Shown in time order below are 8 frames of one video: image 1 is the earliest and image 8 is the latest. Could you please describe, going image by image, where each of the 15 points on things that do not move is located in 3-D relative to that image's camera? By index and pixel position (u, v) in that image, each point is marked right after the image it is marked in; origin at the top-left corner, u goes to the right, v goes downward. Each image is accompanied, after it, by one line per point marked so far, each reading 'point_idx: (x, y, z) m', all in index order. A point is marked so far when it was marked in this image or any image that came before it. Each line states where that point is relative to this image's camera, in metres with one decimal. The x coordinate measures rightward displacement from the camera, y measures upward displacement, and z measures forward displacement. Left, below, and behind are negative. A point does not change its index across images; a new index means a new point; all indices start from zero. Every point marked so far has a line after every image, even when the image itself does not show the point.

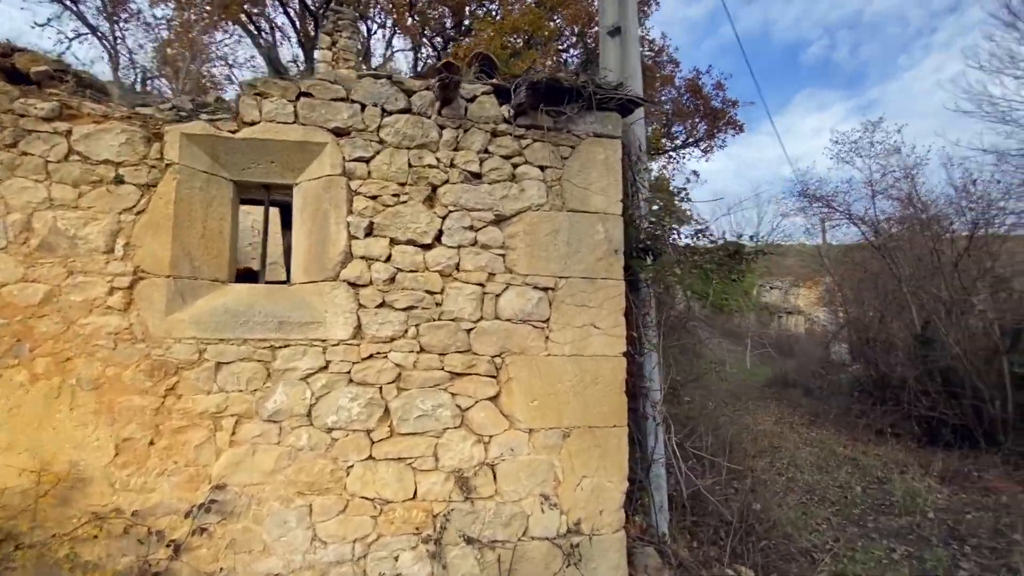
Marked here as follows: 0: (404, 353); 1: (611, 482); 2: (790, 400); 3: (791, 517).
0: (-0.7, -0.4, +3.0) m
1: (+0.6, -1.3, +3.2) m
2: (+7.0, -2.7, +12.3) m
3: (+2.8, -2.3, +4.9) m
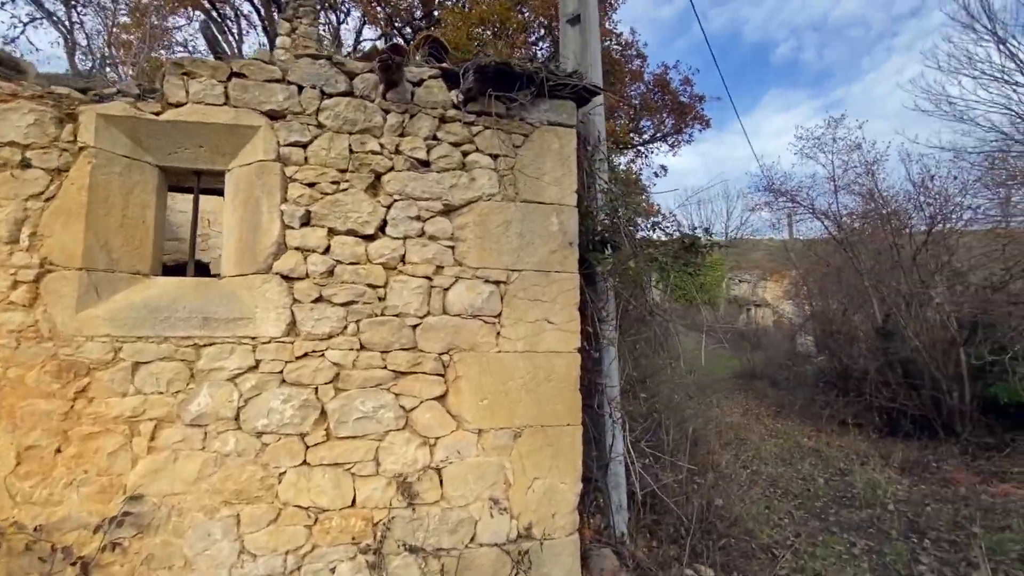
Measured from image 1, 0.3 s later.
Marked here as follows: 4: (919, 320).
0: (-1.0, -0.4, +2.8) m
1: (+0.3, -1.2, +3.1) m
2: (+6.2, -2.6, +12.4) m
3: (+2.4, -2.2, +4.9) m
4: (+7.2, -0.6, +8.8) m
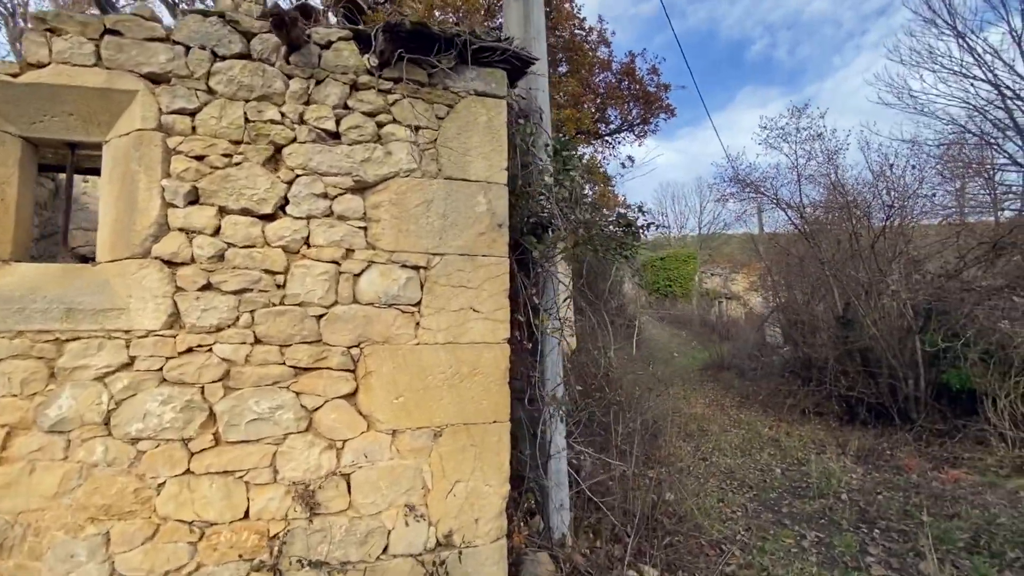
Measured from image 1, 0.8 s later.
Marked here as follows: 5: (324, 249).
0: (-1.4, -0.3, +2.5) m
1: (-0.1, -1.1, +2.8) m
2: (+5.4, -2.3, +12.5) m
3: (+1.8, -2.1, +4.8) m
4: (+6.5, -0.4, +8.9) m
5: (-1.0, +0.2, +2.7) m
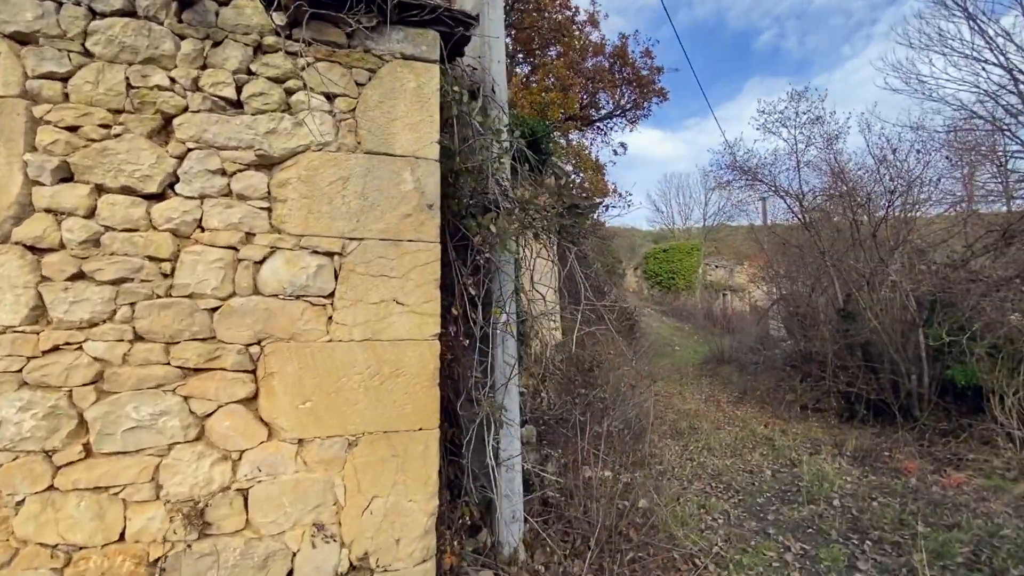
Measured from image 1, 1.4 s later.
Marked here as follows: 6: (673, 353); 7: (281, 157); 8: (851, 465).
0: (-1.8, -0.2, +2.2) m
1: (-0.5, -1.1, +2.5) m
2: (+5.1, -2.1, +12.1) m
3: (+1.5, -2.0, +4.4) m
4: (+6.2, -0.2, +8.4) m
5: (-1.4, +0.3, +2.4) m
6: (+4.8, -1.8, +14.3) m
7: (-1.2, +0.7, +2.5) m
8: (+4.4, -2.3, +6.4) m
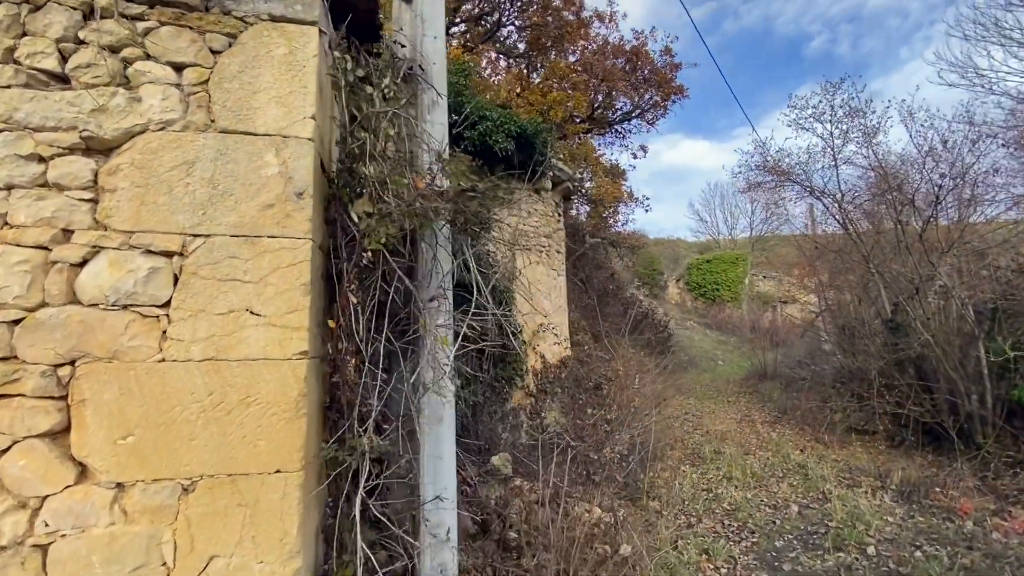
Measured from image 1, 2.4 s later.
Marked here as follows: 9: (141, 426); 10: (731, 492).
0: (-2.3, -0.3, +1.8) m
1: (-1.0, -1.1, +2.0) m
2: (+5.4, -2.3, +11.0) m
3: (+1.2, -2.1, +3.7) m
4: (+6.2, -0.3, +7.4) m
5: (-1.9, +0.2, +2.0) m
6: (+5.3, -2.1, +13.2) m
7: (-1.7, +0.6, +2.1) m
8: (+4.2, -2.3, +5.4) m
9: (-1.5, -0.5, +1.9) m
10: (+2.6, -2.4, +5.9) m
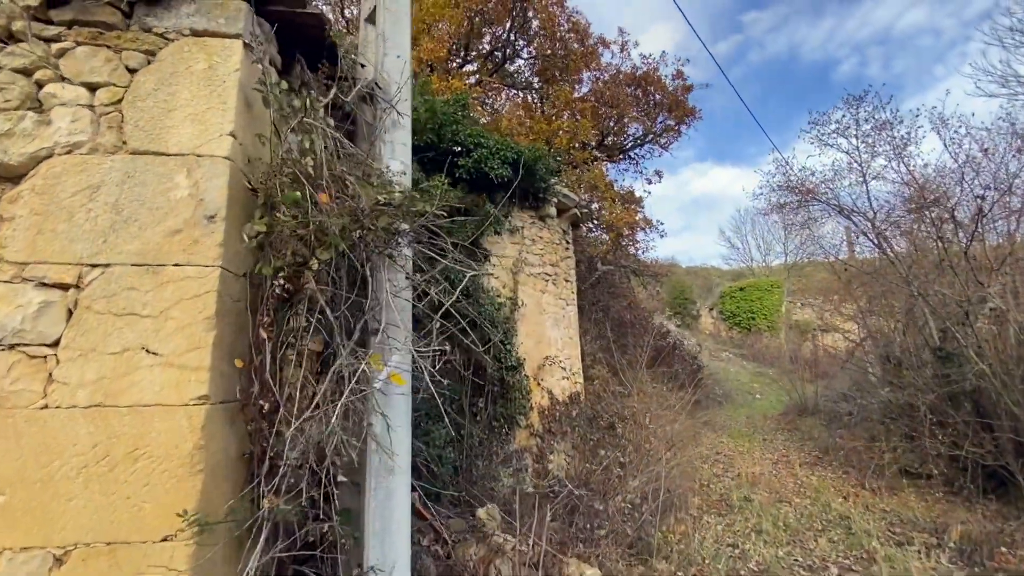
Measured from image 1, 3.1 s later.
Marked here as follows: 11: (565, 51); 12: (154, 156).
0: (-2.6, -0.4, +1.6) m
1: (-1.2, -1.2, +1.7) m
2: (+5.8, -2.9, +10.2) m
3: (+1.1, -2.3, +3.2) m
4: (+6.3, -0.7, +6.6) m
5: (-2.2, +0.1, +1.8) m
6: (+5.8, -2.8, +12.4) m
7: (-1.9, +0.5, +1.9) m
8: (+4.2, -2.6, +4.7) m
9: (-1.7, -0.7, +1.7) m
10: (+2.6, -2.7, +5.3) m
11: (+1.0, +4.3, +9.0) m
12: (-1.4, +0.5, +2.0) m
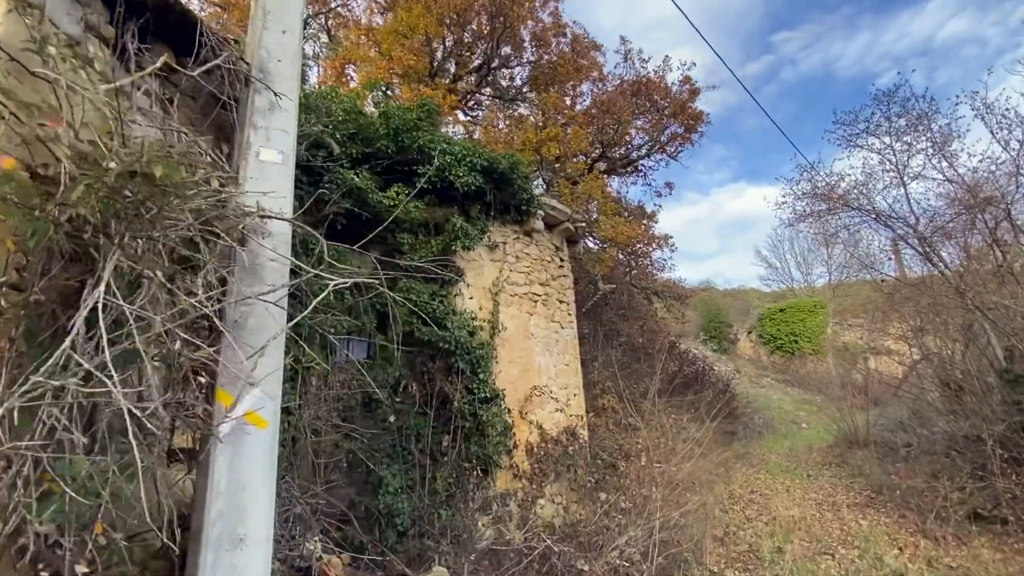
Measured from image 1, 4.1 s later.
0: (-3.1, -0.5, +1.2) m
1: (-1.7, -1.2, +1.1) m
2: (+5.9, -3.2, +9.0) m
3: (+0.7, -2.3, +2.4) m
4: (+6.1, -0.8, +5.5) m
5: (-2.7, 0.0, +1.4) m
6: (+6.1, -3.3, +11.2) m
7: (-2.4, +0.4, +1.5) m
8: (+3.9, -2.6, +3.6) m
9: (-2.2, -0.7, +1.2) m
10: (+2.4, -2.9, +4.3) m
11: (+0.9, +3.9, +8.6) m
12: (-1.9, +0.5, +1.5) m
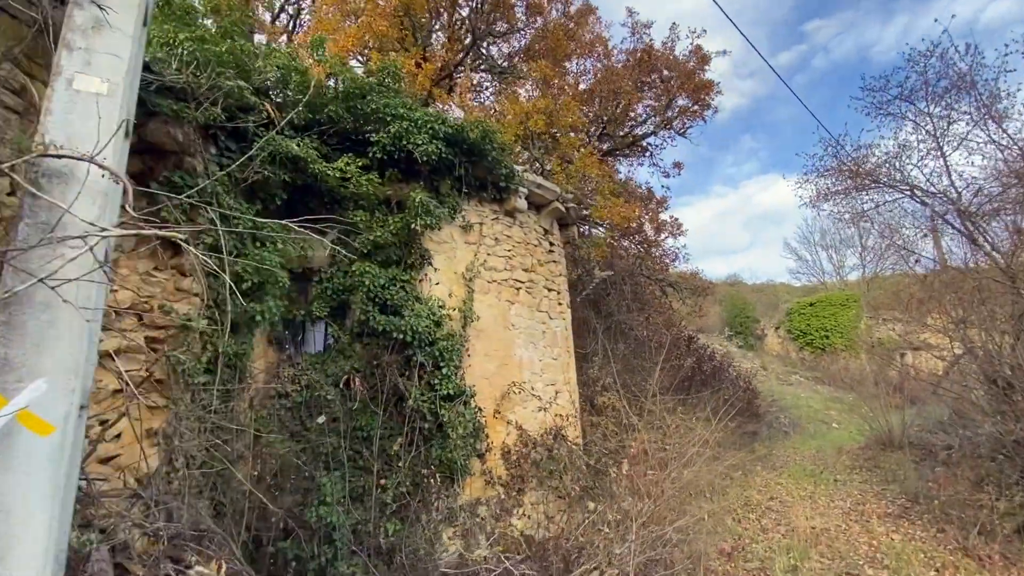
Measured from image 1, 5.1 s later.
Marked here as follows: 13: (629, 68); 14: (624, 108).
0: (-3.5, -0.4, +0.8) m
1: (-2.2, -1.1, +0.7) m
2: (+5.9, -3.0, +8.2) m
3: (+0.3, -2.2, +1.8) m
4: (+5.9, -0.6, +4.7) m
5: (-3.1, +0.1, +1.0) m
6: (+6.1, -3.0, +10.4) m
7: (-2.9, +0.5, +1.1) m
8: (+3.6, -2.5, +2.9) m
9: (-2.6, -0.6, +0.8) m
10: (+2.1, -2.7, +3.7) m
11: (+0.7, +4.1, +8.0) m
12: (-2.4, +0.6, +1.1) m
13: (+2.0, +3.6, +8.2) m
14: (+1.9, +3.0, +8.4) m
